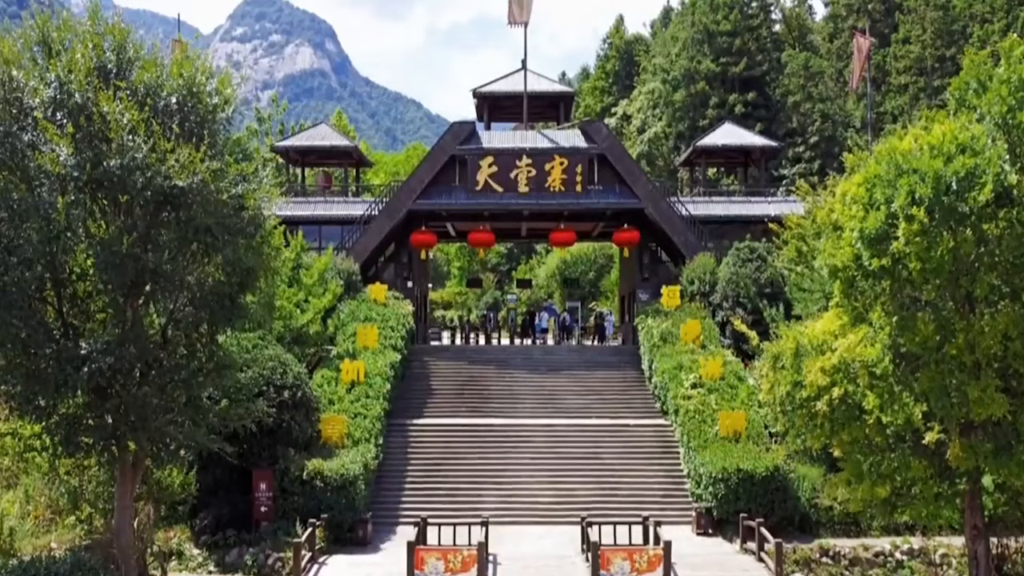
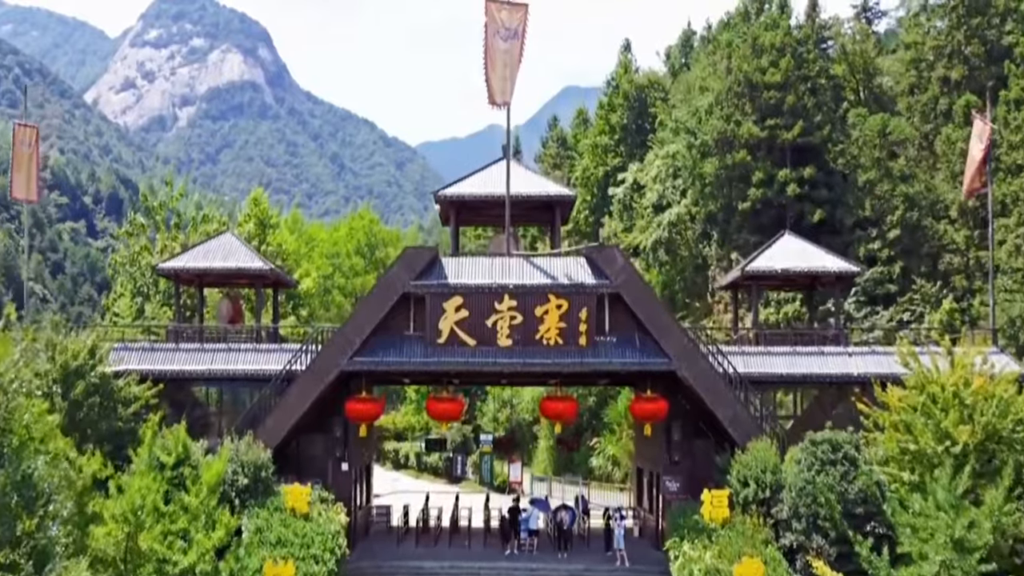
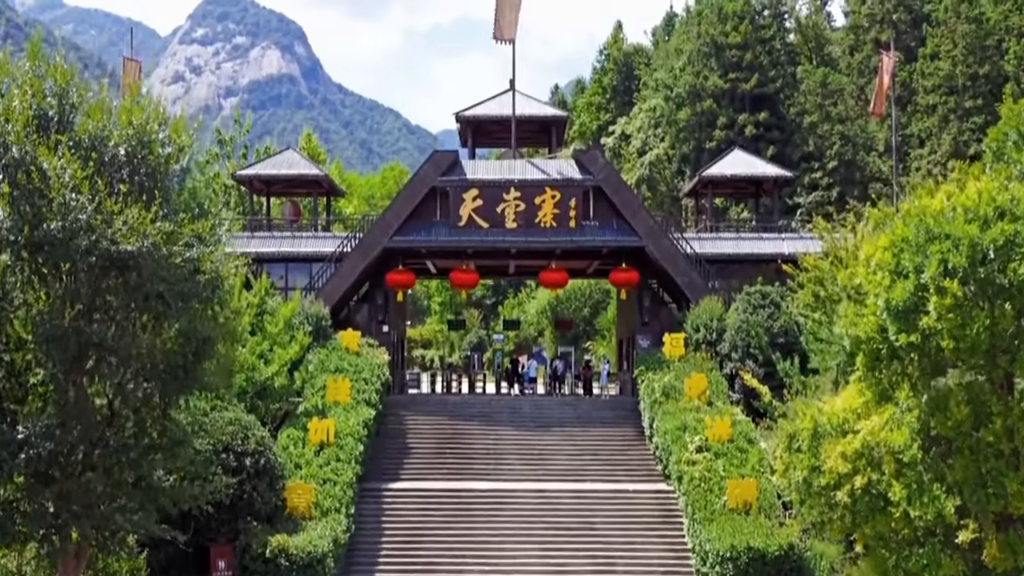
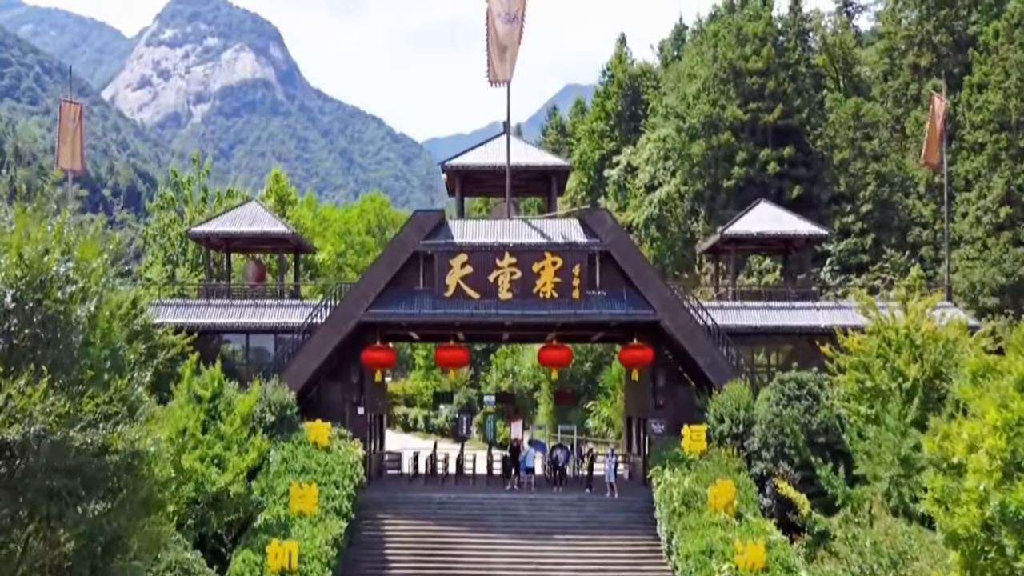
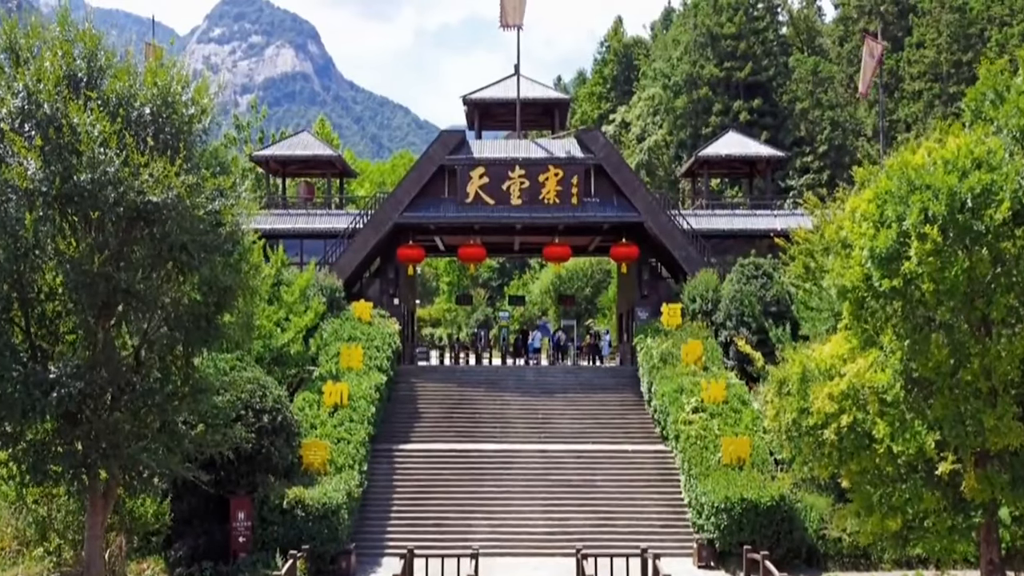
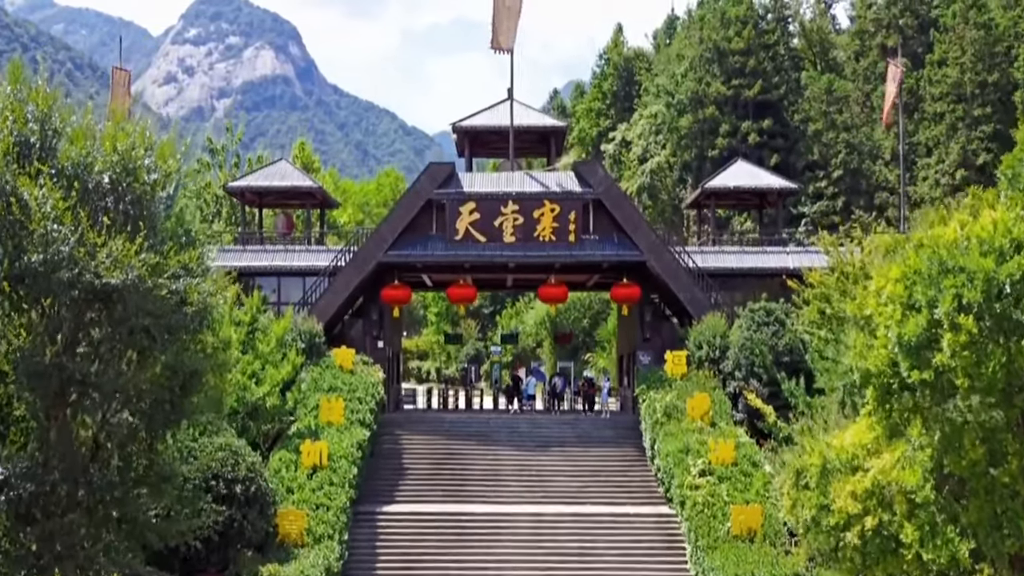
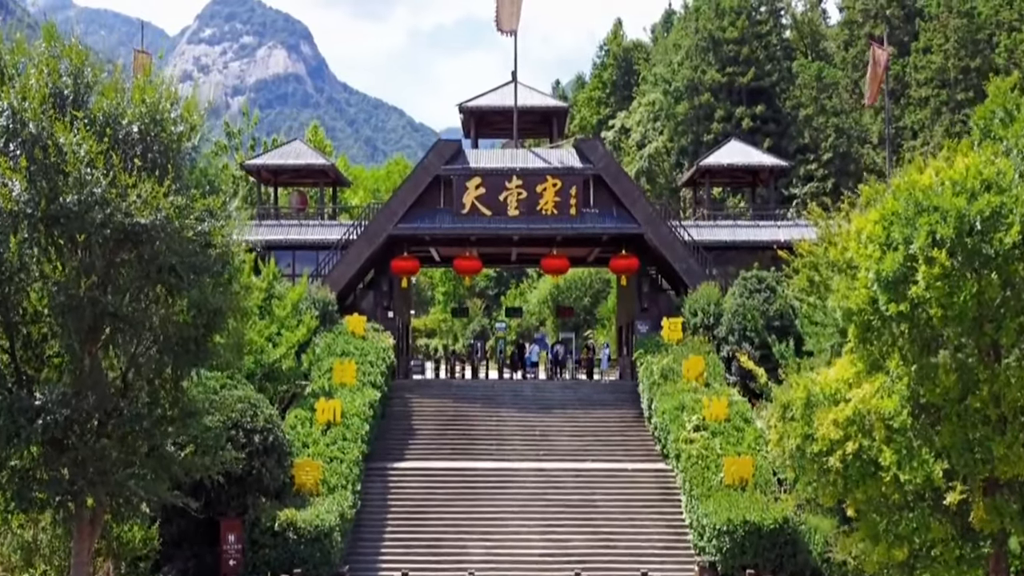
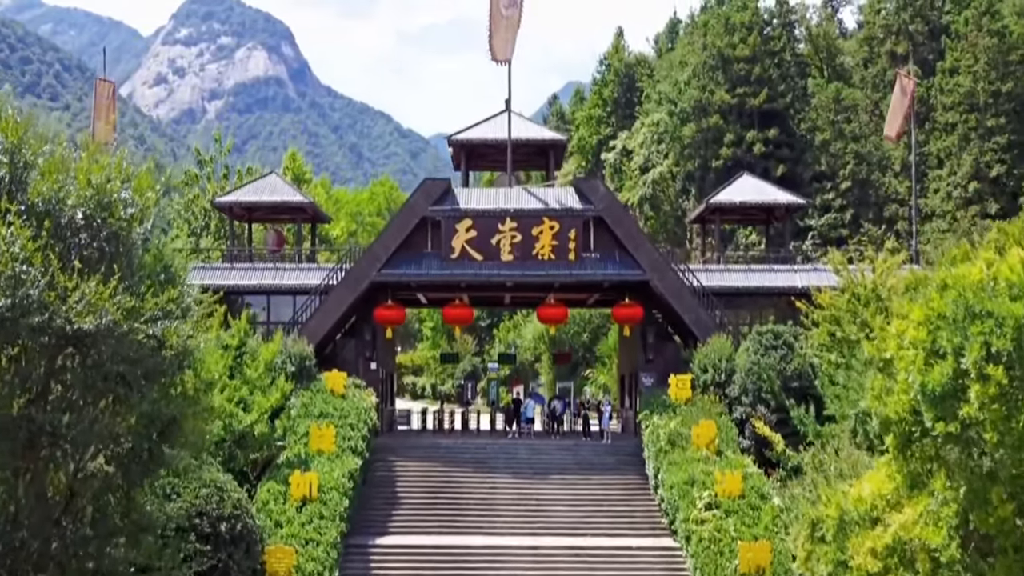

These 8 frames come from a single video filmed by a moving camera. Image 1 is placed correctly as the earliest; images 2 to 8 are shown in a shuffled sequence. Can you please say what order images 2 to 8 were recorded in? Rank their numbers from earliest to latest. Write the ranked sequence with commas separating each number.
5, 7, 3, 6, 8, 4, 2
